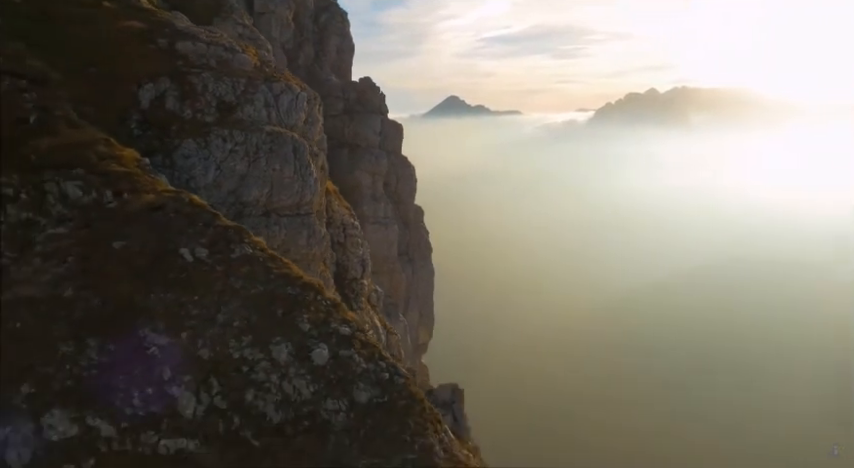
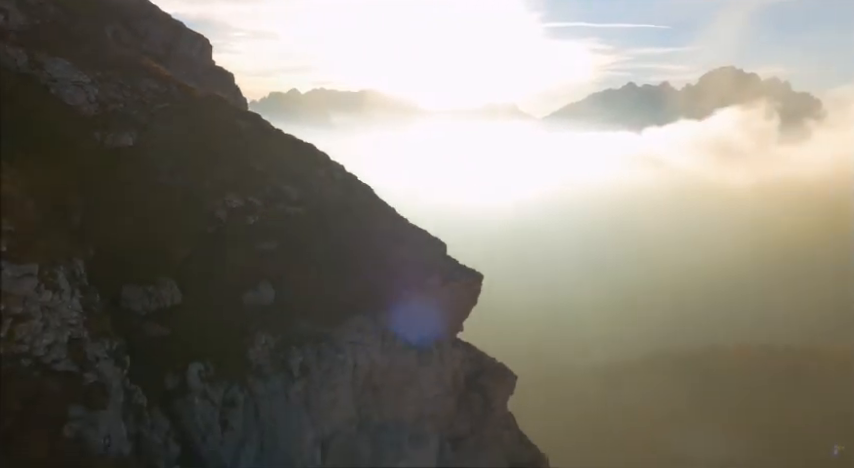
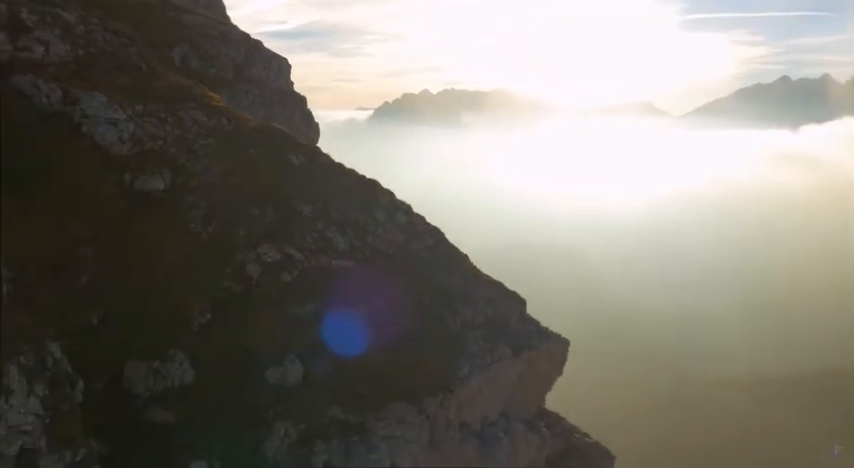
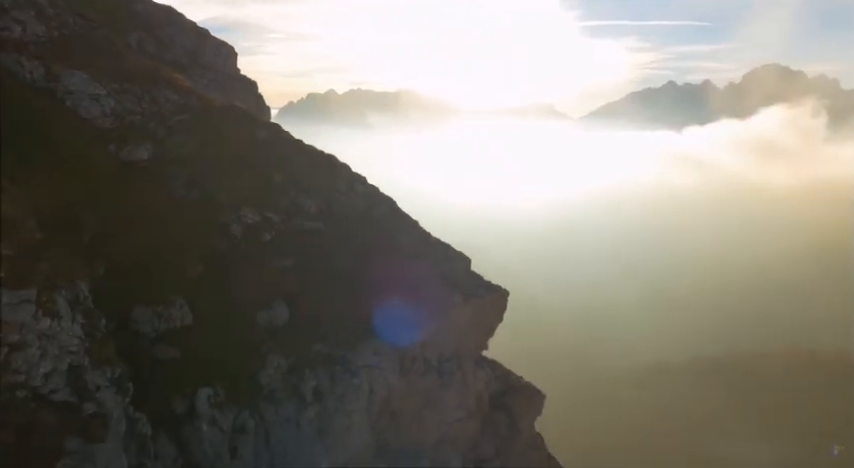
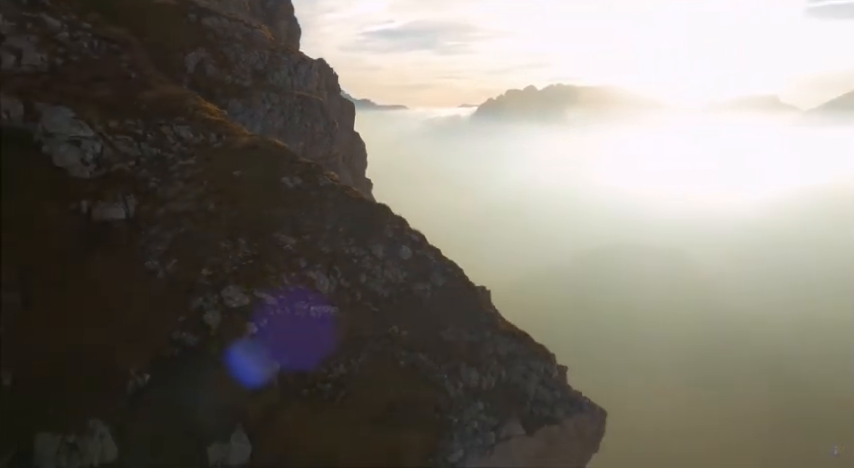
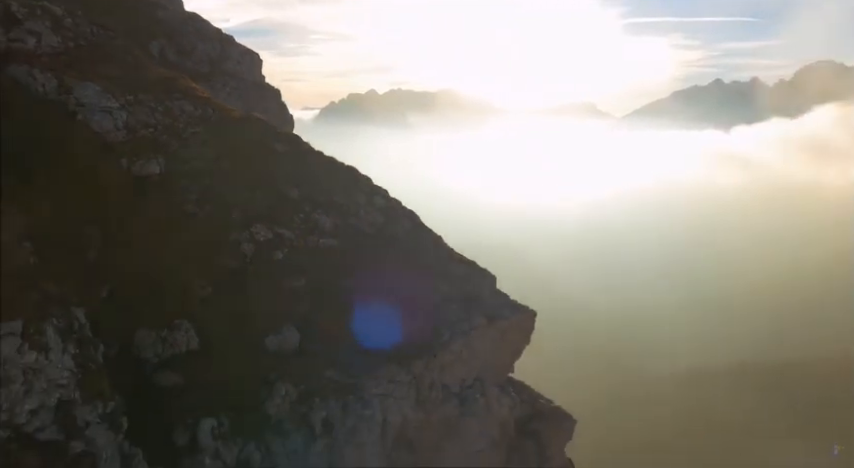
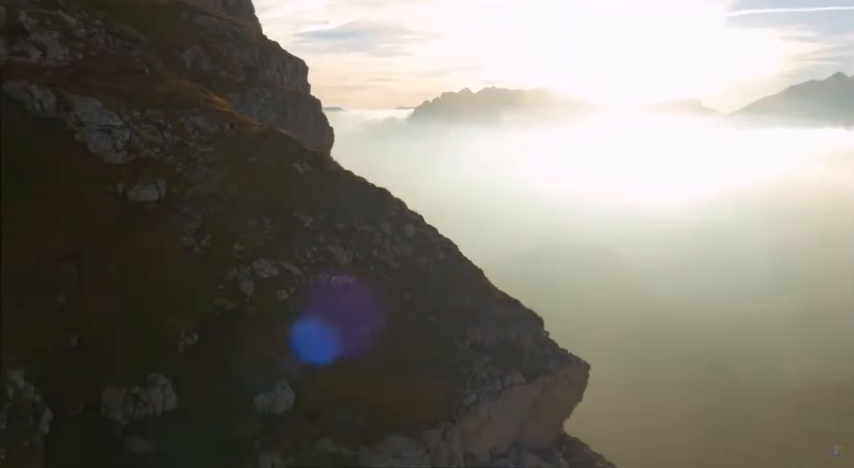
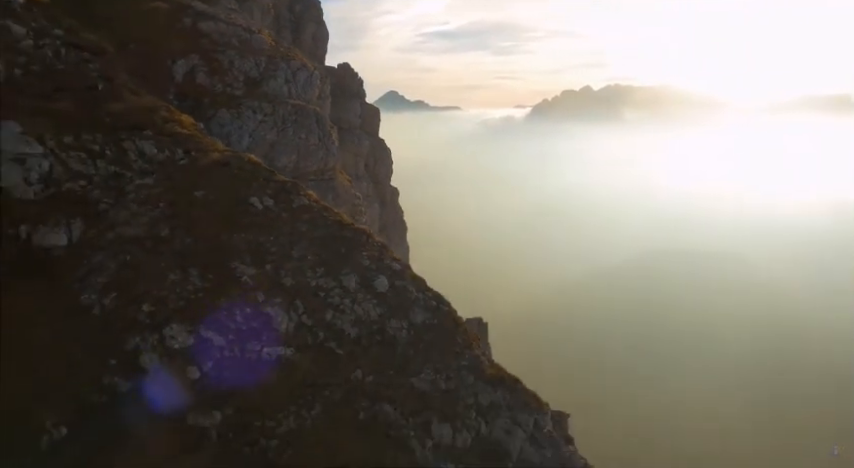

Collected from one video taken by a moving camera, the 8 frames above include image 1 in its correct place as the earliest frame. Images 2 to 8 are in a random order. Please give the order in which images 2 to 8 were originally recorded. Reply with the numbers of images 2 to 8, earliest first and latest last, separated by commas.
8, 5, 7, 3, 6, 4, 2
